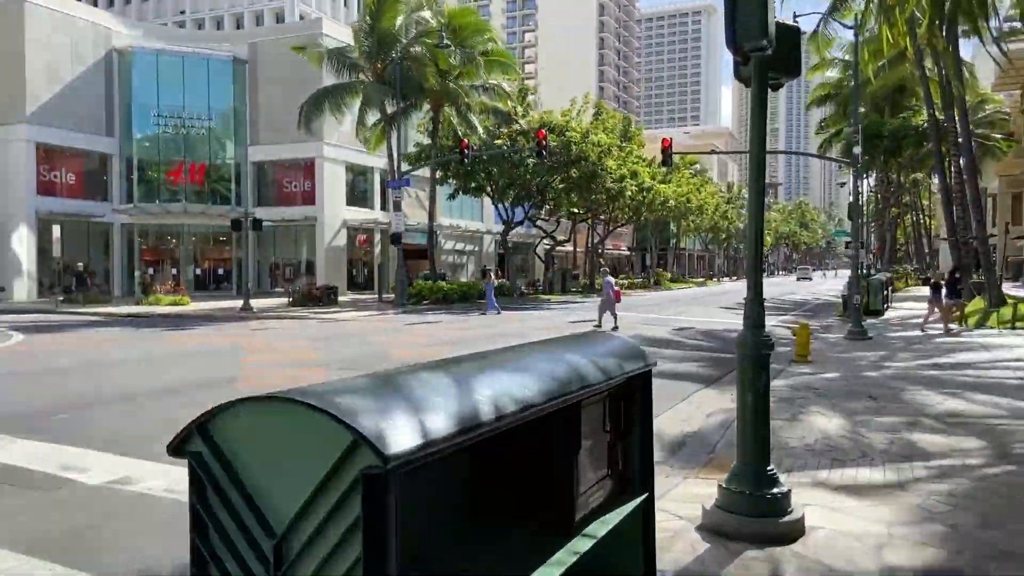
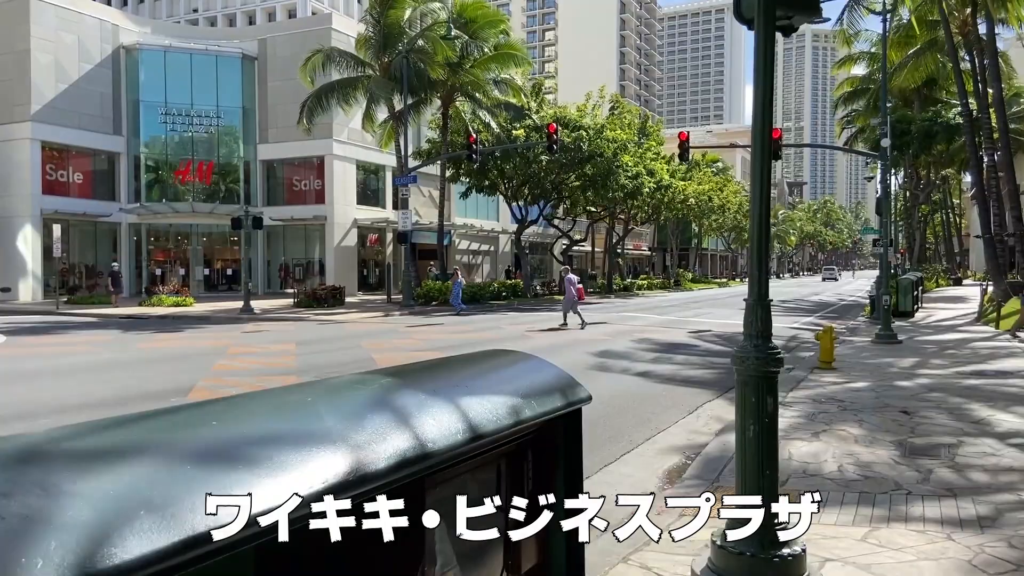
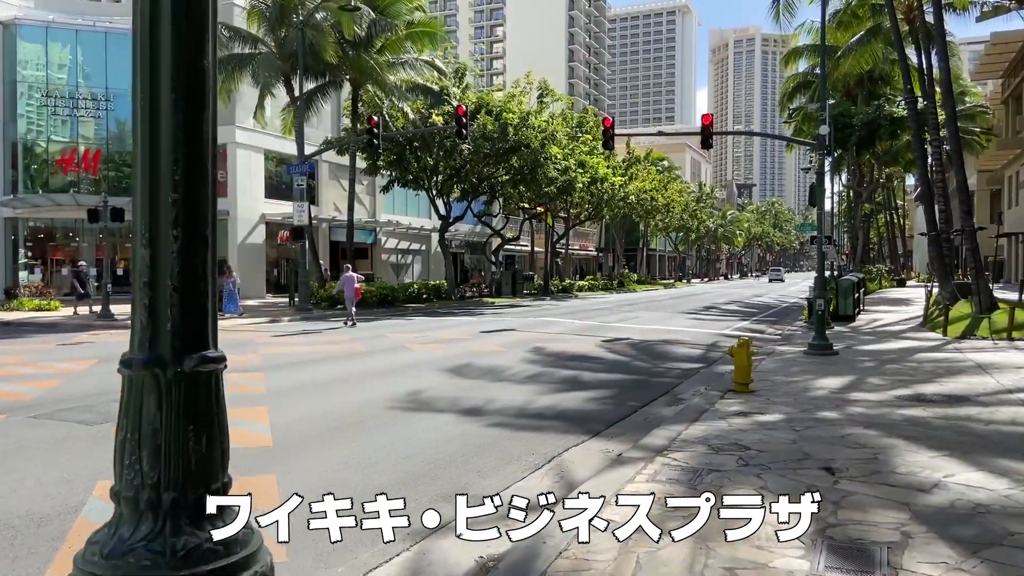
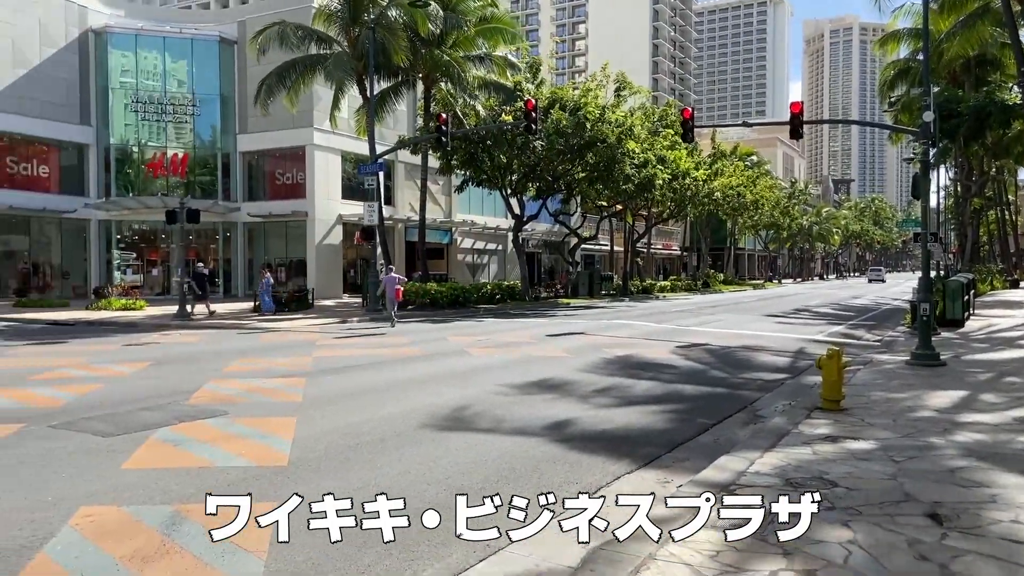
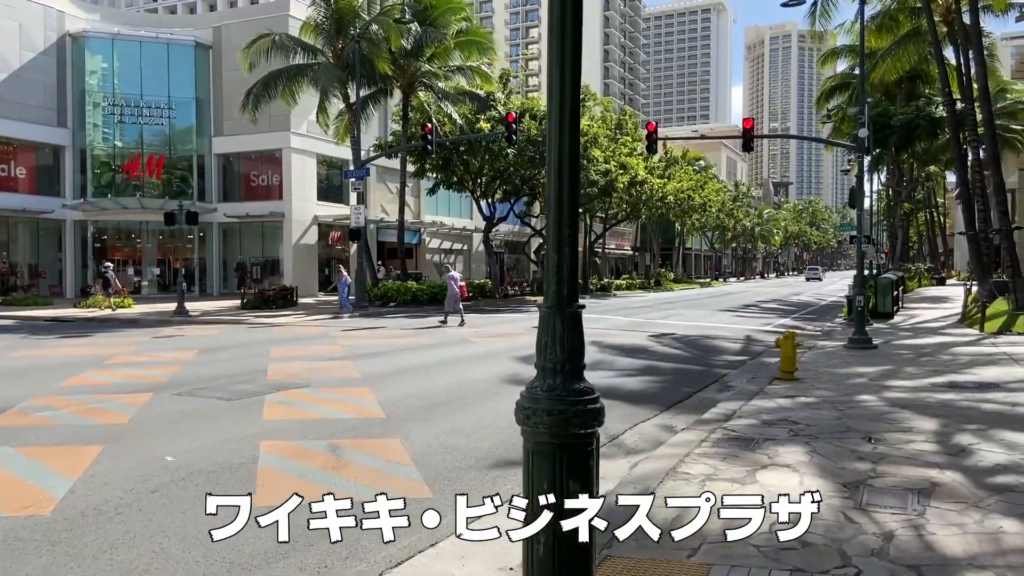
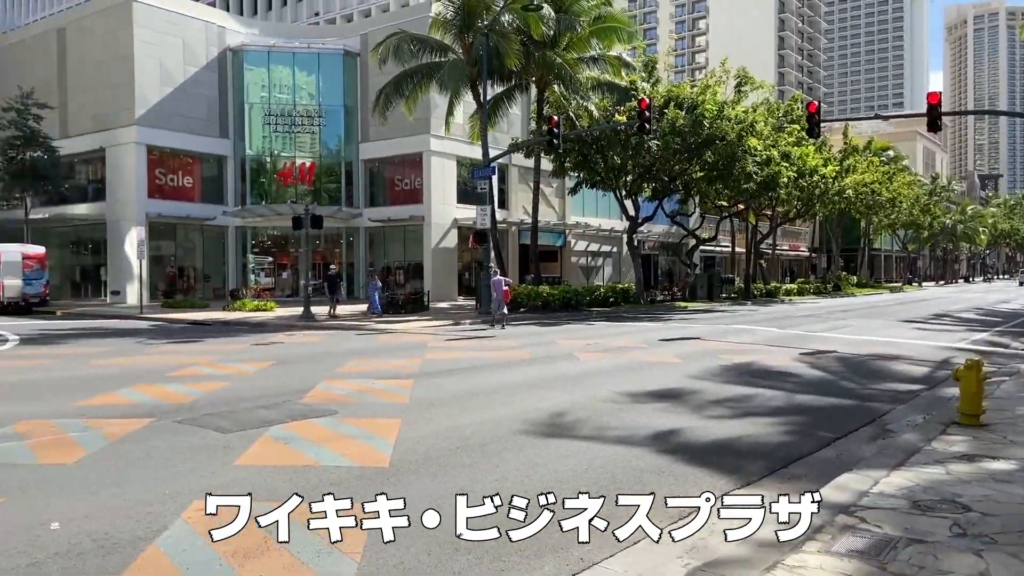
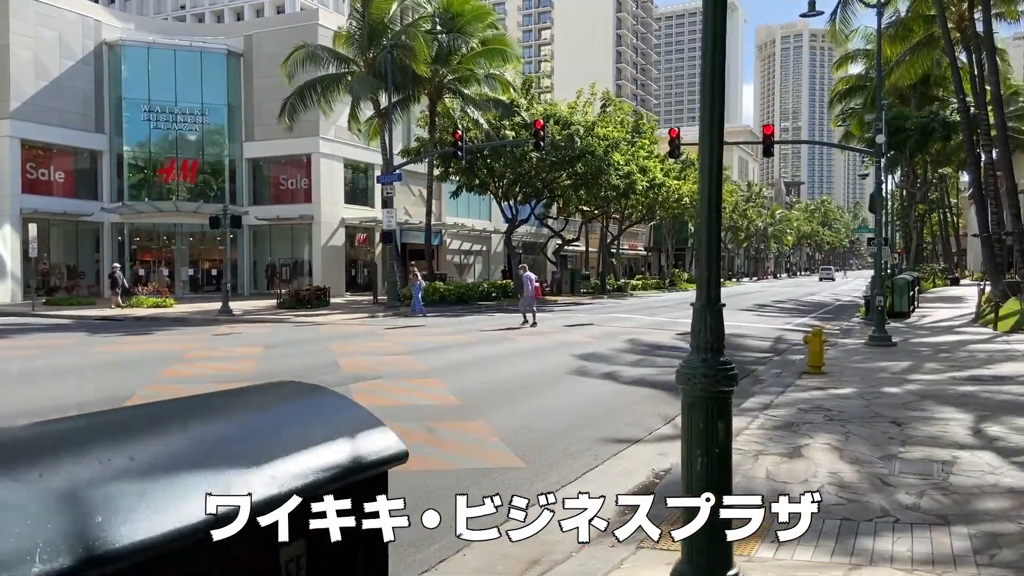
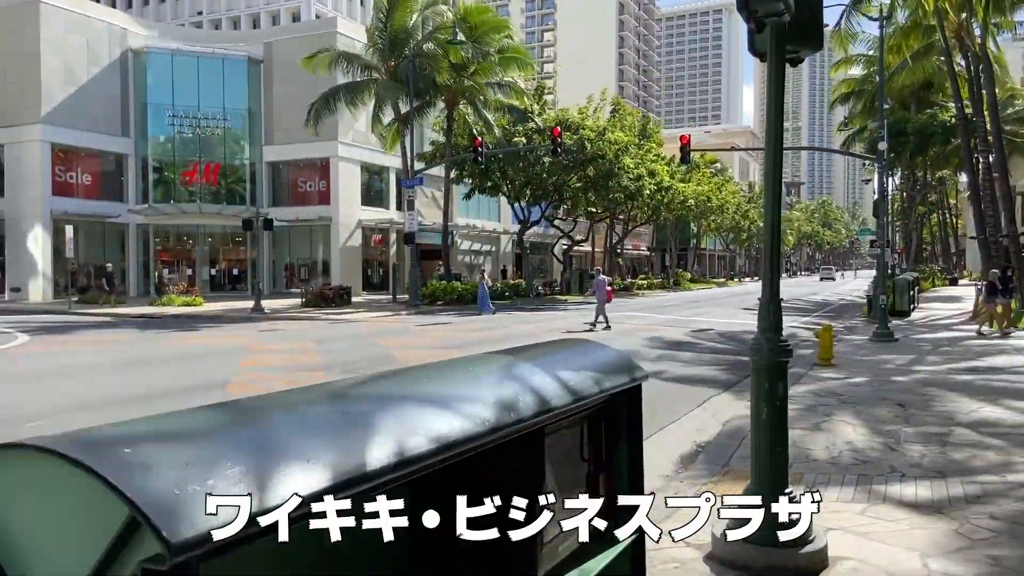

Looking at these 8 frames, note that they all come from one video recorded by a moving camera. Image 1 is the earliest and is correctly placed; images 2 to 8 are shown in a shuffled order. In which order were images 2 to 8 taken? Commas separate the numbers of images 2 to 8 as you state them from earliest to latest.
8, 2, 7, 5, 3, 4, 6
